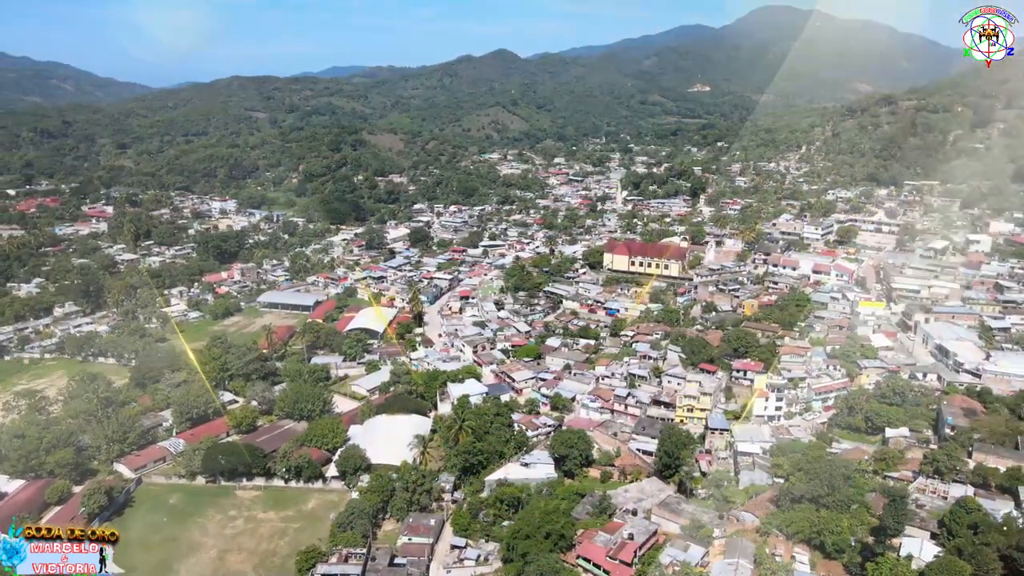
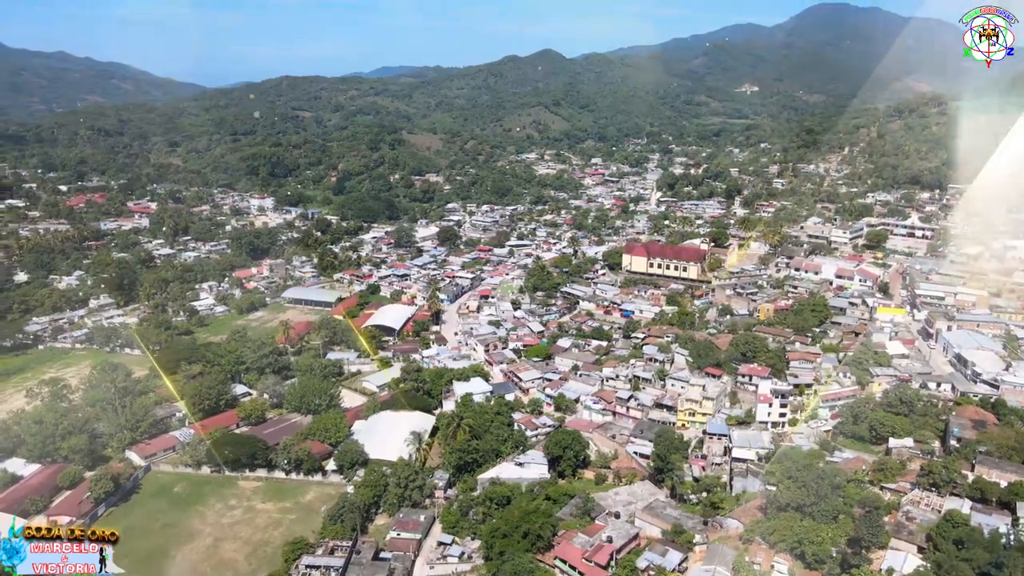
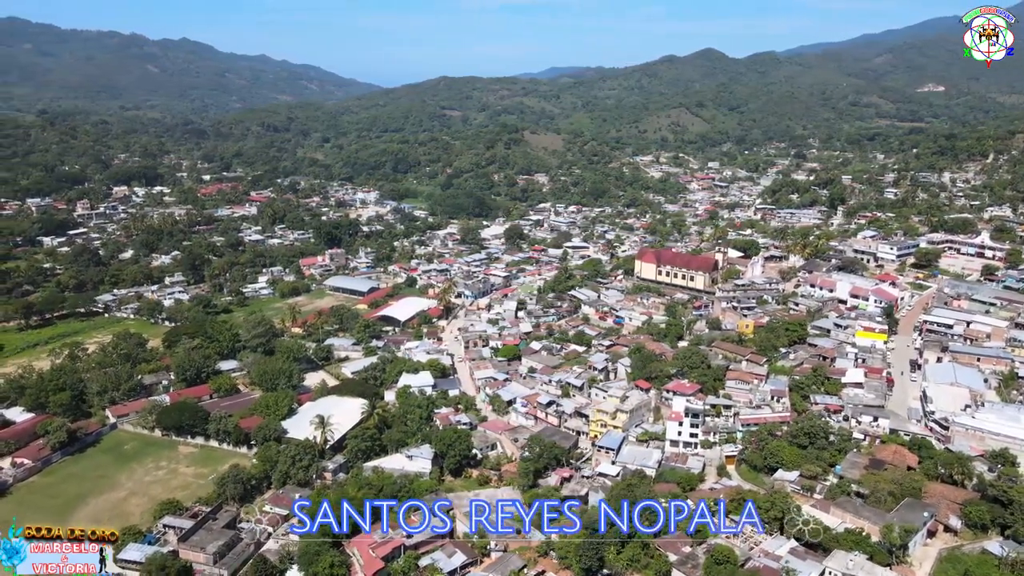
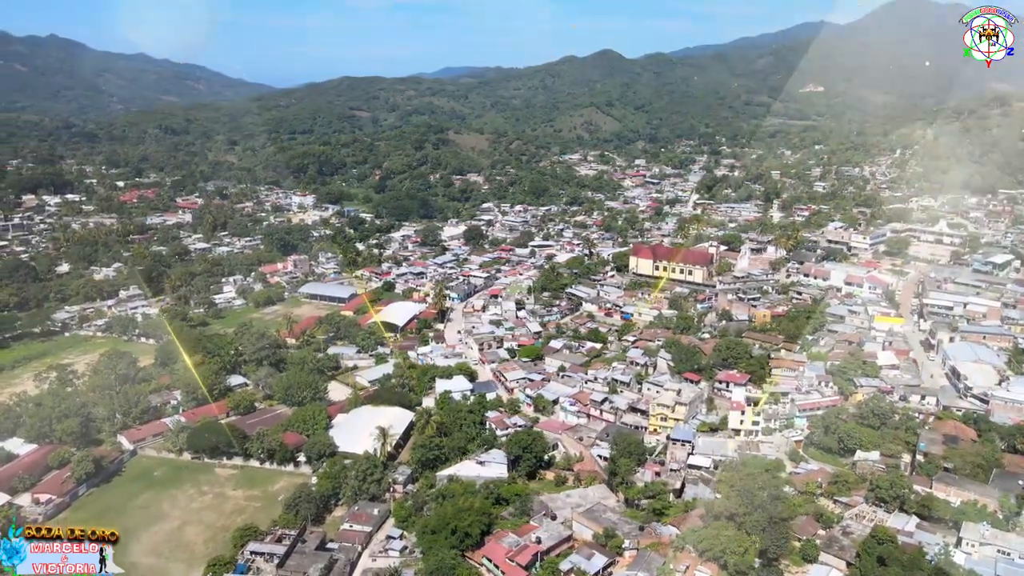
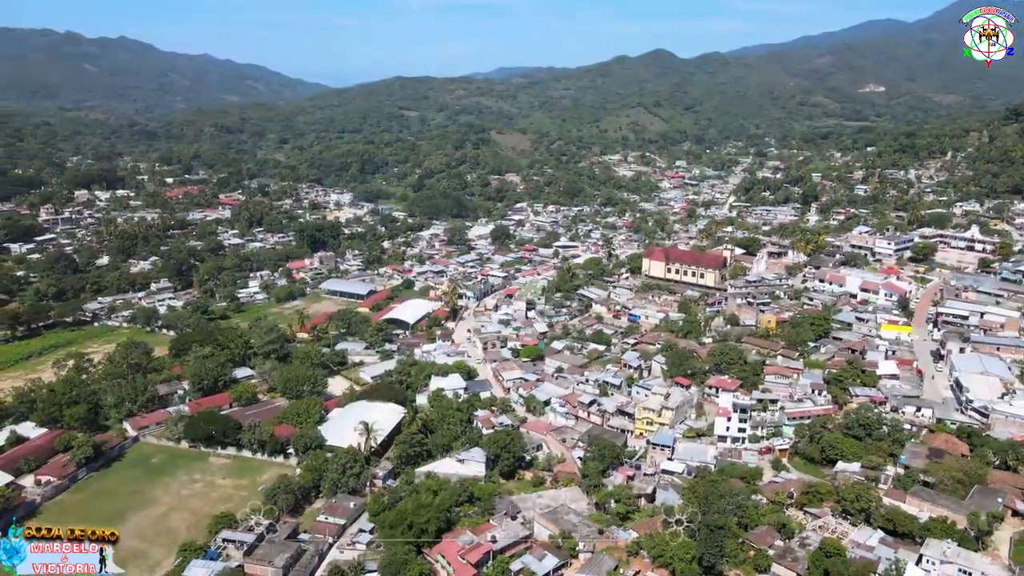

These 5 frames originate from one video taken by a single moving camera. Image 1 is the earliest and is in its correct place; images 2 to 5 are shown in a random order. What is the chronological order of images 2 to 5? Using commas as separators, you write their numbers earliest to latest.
2, 4, 5, 3
